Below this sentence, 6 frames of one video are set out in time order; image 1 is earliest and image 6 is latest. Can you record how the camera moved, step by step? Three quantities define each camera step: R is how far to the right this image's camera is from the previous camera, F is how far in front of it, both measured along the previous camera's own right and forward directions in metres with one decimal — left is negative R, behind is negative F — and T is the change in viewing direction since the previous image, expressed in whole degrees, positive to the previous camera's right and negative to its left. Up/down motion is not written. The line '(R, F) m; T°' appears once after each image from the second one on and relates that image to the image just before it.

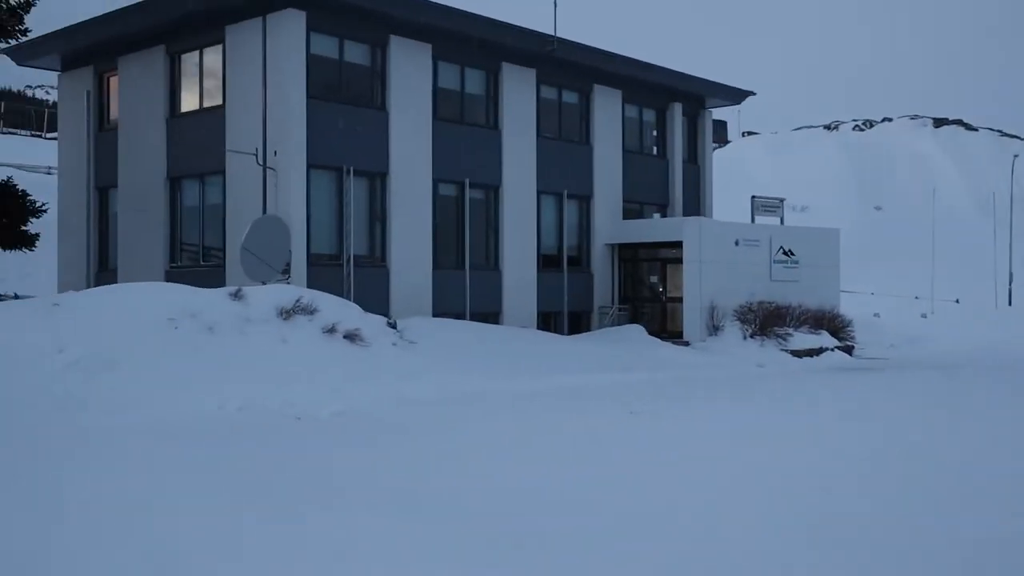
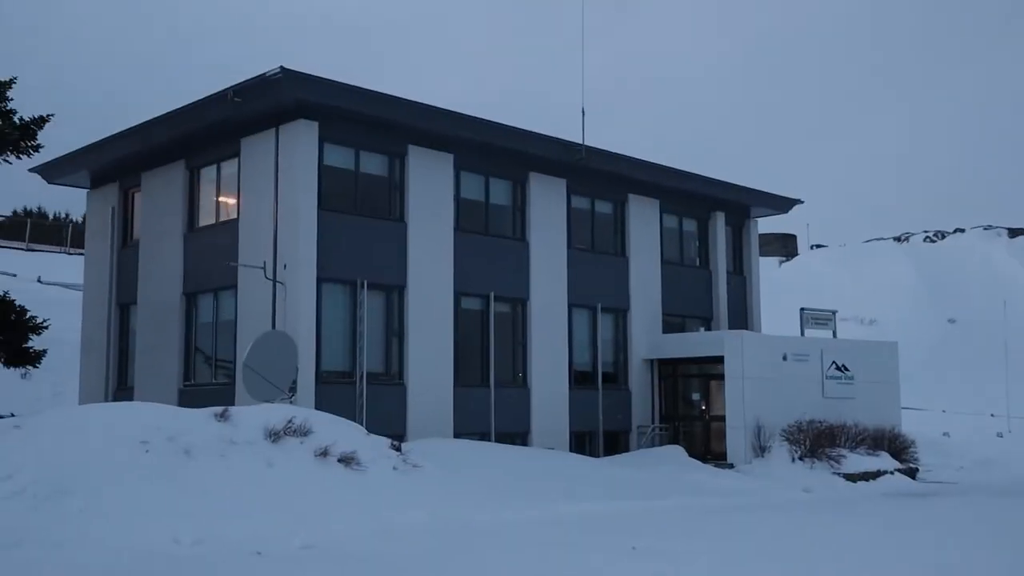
(+1.0, +1.3) m; -4°
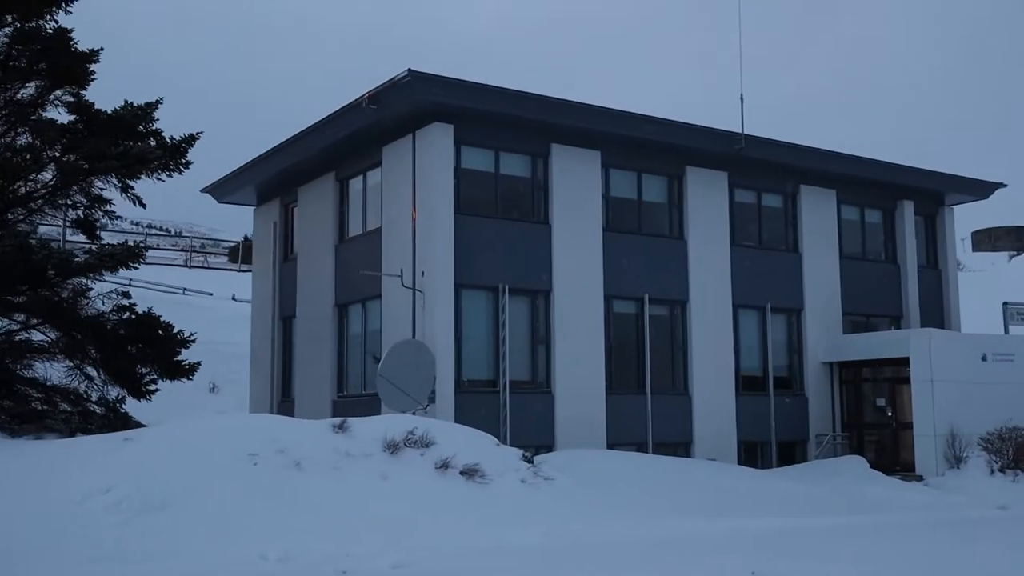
(+1.3, +1.2) m; -11°
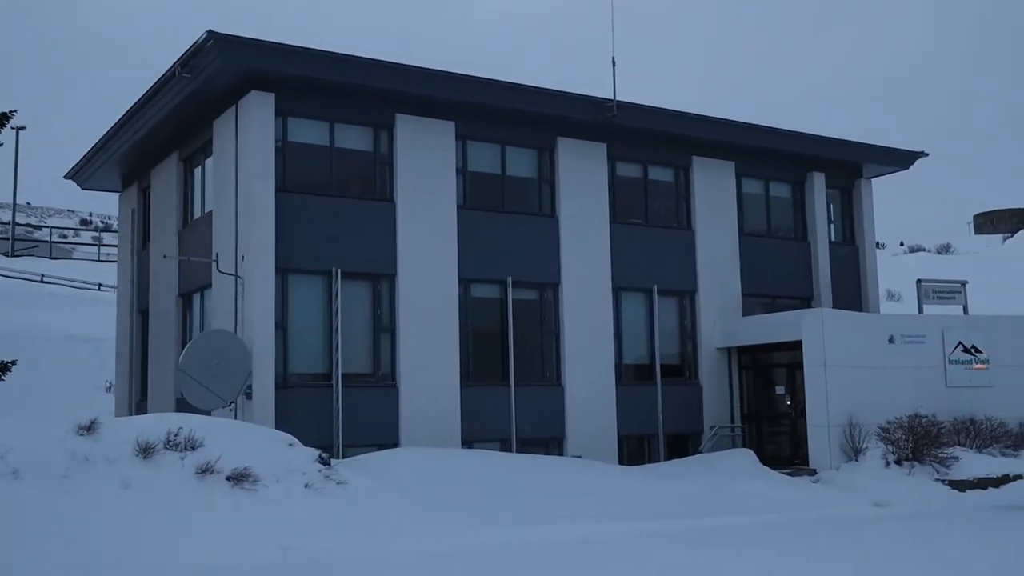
(+3.1, +1.9) m; -1°
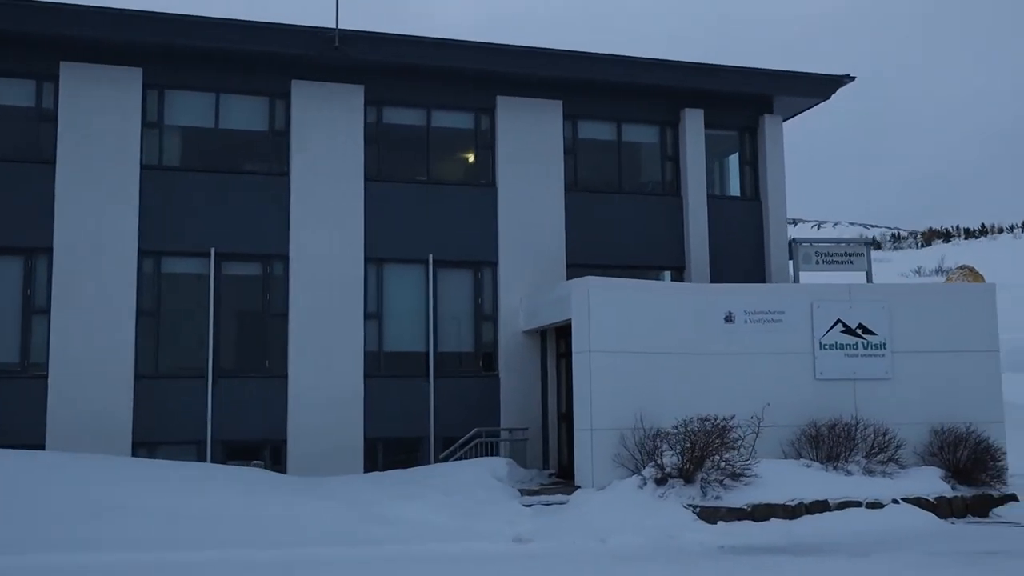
(+9.3, +5.3) m; -15°
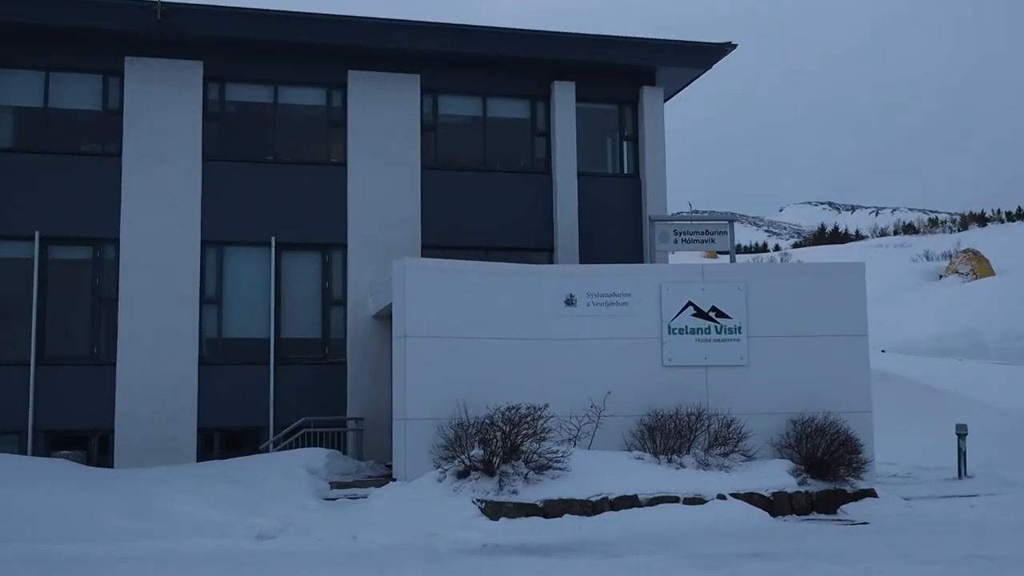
(+3.5, +1.0) m; -3°
